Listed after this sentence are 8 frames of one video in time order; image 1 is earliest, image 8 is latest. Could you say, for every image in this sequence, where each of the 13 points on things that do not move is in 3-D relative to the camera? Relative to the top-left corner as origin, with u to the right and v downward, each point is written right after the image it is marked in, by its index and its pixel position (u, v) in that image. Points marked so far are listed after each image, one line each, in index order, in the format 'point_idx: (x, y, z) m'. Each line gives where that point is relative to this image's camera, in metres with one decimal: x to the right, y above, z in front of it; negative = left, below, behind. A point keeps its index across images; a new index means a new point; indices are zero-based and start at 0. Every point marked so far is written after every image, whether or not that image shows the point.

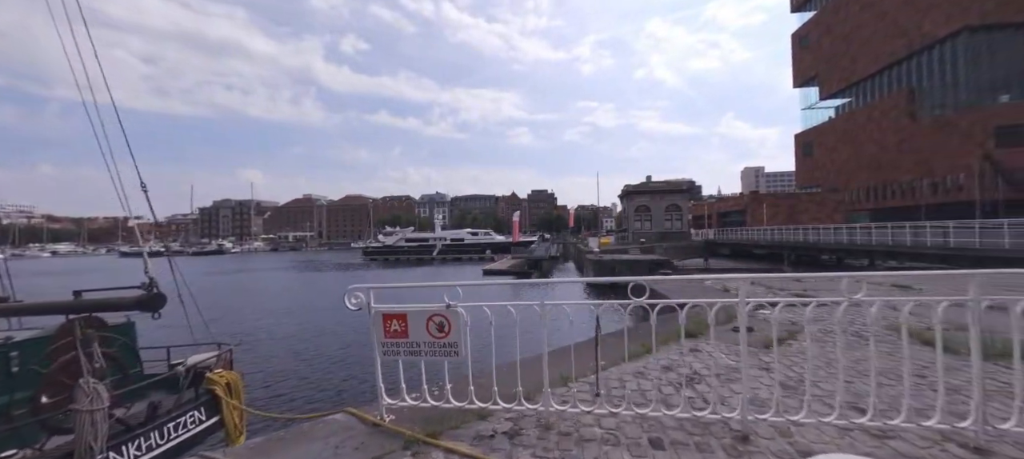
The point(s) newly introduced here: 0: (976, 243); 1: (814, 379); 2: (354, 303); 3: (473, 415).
0: (+19.3, -0.6, +15.8) m
1: (+3.0, -1.5, +3.9) m
2: (-1.4, -0.7, +3.3) m
3: (-0.3, -1.6, +3.4) m
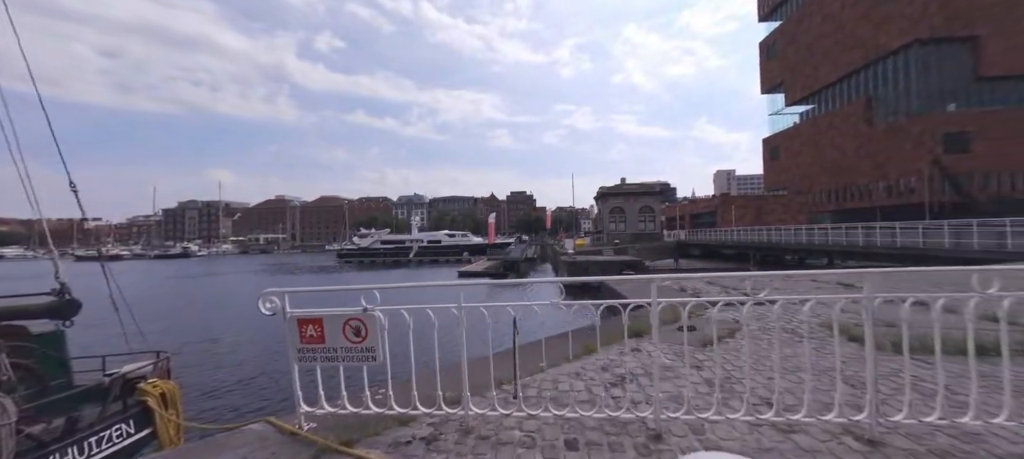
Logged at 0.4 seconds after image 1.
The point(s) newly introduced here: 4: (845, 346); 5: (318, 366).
0: (+17.9, -0.6, +16.7) m
1: (+2.3, -1.5, +3.9) m
2: (-2.0, -0.7, +3.2) m
3: (-1.0, -1.7, +3.3) m
4: (+4.7, -1.6, +5.4) m
5: (-1.6, -1.1, +3.2) m
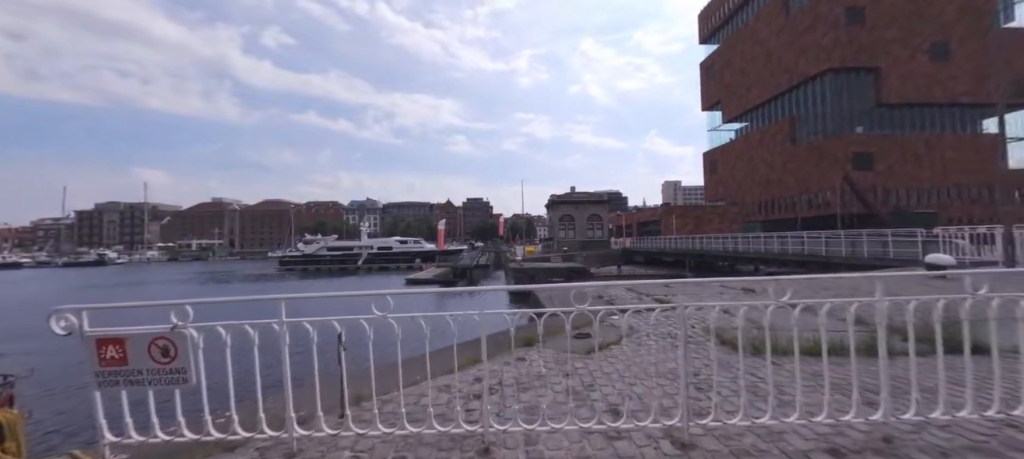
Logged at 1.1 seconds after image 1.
0: (+15.1, -1.0, +18.4) m
1: (+0.9, -1.6, +4.0) m
2: (-3.3, -0.7, +2.8) m
3: (-2.3, -1.7, +3.0) m
4: (+3.1, -1.8, +5.7) m
5: (-2.9, -1.2, +2.8) m
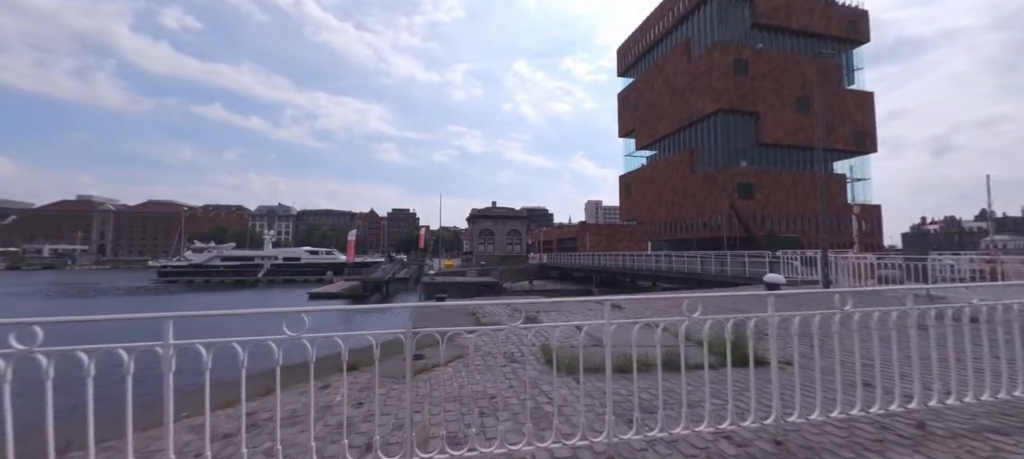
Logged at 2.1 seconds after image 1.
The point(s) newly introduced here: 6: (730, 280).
0: (+10.1, -2.2, +20.5) m
1: (-1.2, -1.8, +3.7) m
2: (-5.2, -0.7, +1.8) m
3: (-4.3, -1.8, +2.1) m
4: (+0.6, -2.1, +5.8) m
5: (-4.8, -1.2, +1.9) m
6: (+10.0, -2.3, +17.4) m
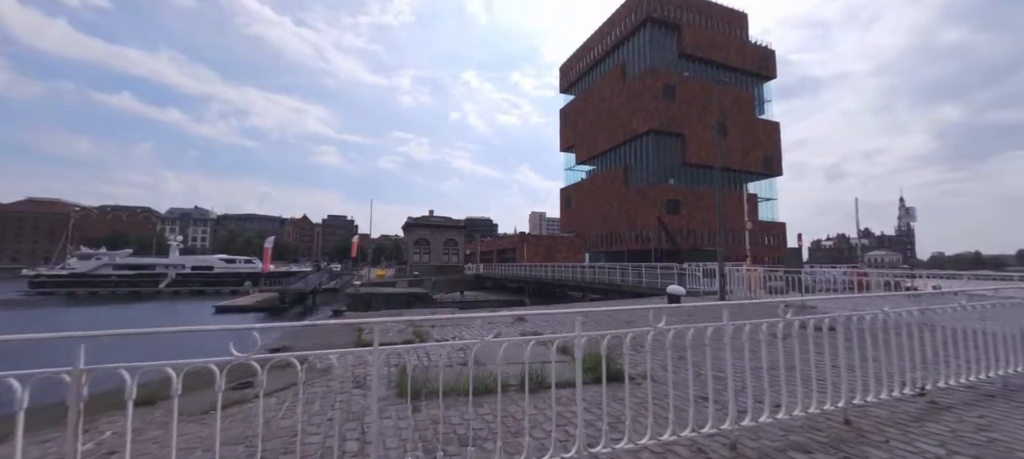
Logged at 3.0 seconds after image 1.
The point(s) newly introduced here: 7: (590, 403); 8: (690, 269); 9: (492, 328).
0: (+5.9, -2.8, +21.1) m
1: (-2.9, -1.8, +3.0) m
2: (-6.6, -0.6, +0.5) m
3: (-5.7, -1.7, +1.0) m
4: (-1.4, -2.2, +5.2) m
5: (-6.2, -1.1, +0.7) m
6: (+6.3, -2.9, +18.0) m
7: (+1.0, -2.2, +4.9) m
8: (+7.9, -1.8, +16.9) m
9: (-0.6, -2.2, +8.8) m
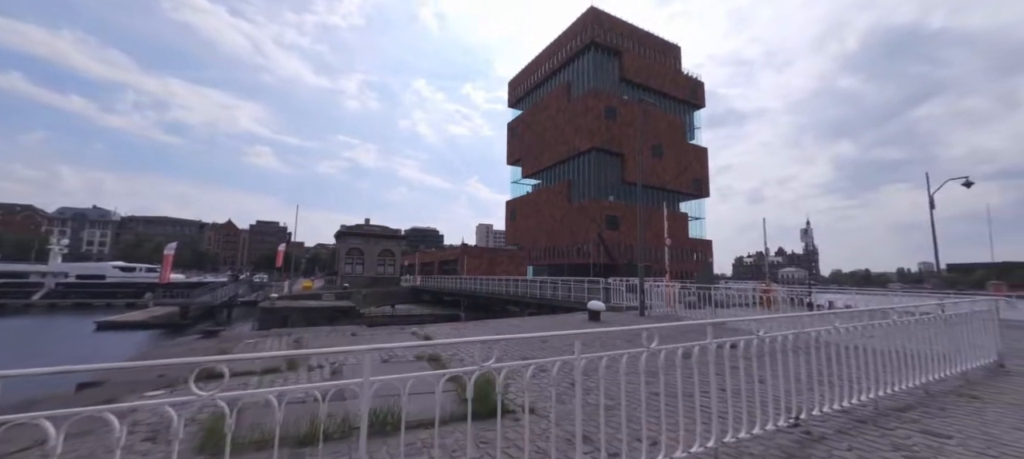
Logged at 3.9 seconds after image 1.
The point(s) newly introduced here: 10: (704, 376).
0: (+2.0, -3.6, +20.9) m
1: (-4.2, -1.8, +1.7) m
2: (-7.5, -0.4, -1.1) m
3: (-6.7, -1.5, -0.6) m
4: (-3.0, -2.3, +4.2) m
5: (-7.2, -0.9, -0.9) m
6: (+2.8, -3.6, +17.9) m
7: (-0.6, -2.3, +4.2) m
8: (+4.6, -2.5, +17.0) m
9: (-2.8, -2.4, +7.9) m
10: (+3.0, -2.2, +5.9) m
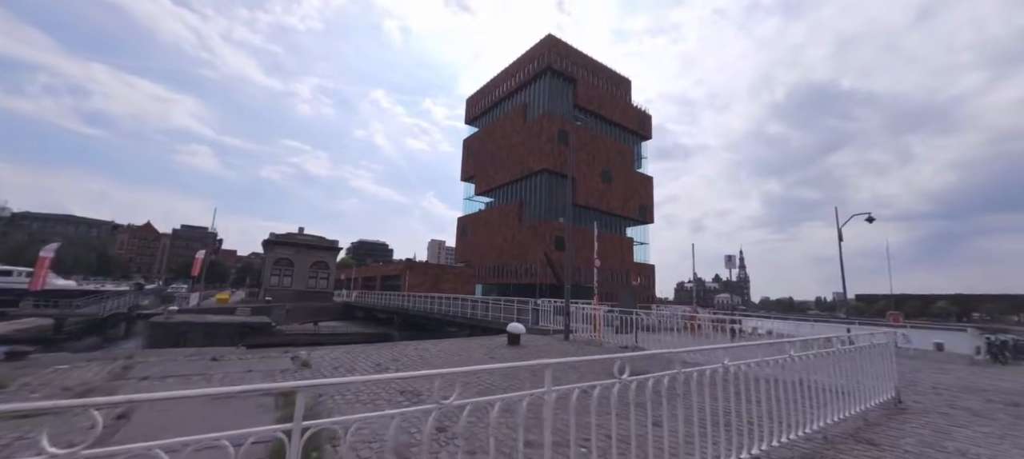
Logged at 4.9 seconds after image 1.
0: (-1.6, -4.4, +19.7) m
1: (-5.5, -1.5, +0.1) m
2: (-8.3, +0.2, -3.0) m
3: (-7.7, -1.0, -2.5) m
4: (-4.6, -2.1, +2.6) m
5: (-8.1, -0.3, -2.8) m
6: (-0.5, -4.3, +16.9) m
7: (-2.2, -2.3, +2.9) m
8: (+1.4, -3.3, +16.3) m
9: (-4.8, -2.4, +6.3) m
10: (+1.1, -2.5, +5.0) m
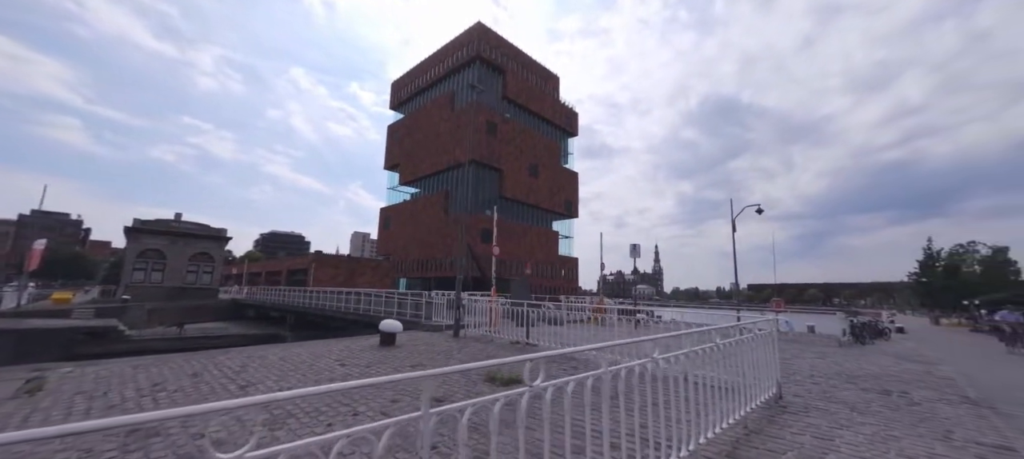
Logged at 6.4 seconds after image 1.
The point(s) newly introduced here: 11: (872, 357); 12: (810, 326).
0: (-6.3, -3.8, +17.5) m
1: (-6.7, -1.1, -2.5) m
2: (-8.8, +0.6, -6.1) m
3: (-8.3, -0.6, -5.5) m
4: (-6.2, -1.7, +0.1) m
5: (-8.6, +0.1, -5.9) m
6: (-4.7, -3.7, +14.9) m
7: (-3.9, -1.9, +0.8) m
8: (-2.7, -2.7, +14.6) m
9: (-7.1, -1.9, +3.7) m
10: (-1.0, -2.0, +3.5) m
11: (+10.3, -3.6, +10.8) m
12: (+15.0, -4.9, +19.1) m
